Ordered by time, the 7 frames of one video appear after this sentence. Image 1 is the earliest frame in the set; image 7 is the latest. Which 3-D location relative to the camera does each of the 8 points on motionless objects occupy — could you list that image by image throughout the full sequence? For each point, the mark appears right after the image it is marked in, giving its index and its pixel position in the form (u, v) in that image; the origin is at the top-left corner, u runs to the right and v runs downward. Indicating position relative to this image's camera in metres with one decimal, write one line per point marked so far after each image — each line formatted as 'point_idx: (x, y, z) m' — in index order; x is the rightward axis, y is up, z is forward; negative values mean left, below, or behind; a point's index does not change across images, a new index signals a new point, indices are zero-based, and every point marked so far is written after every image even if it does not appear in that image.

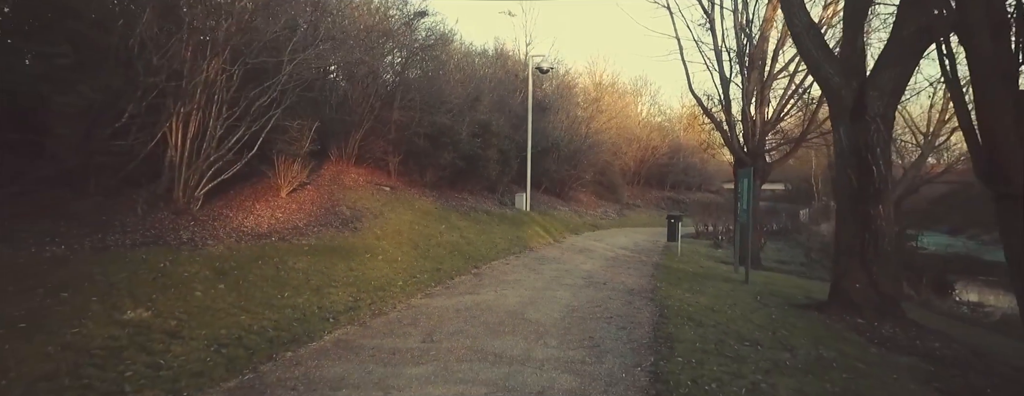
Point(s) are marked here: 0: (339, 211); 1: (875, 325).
0: (-4.6, -0.3, +13.5) m
1: (+5.9, -2.0, +8.3) m
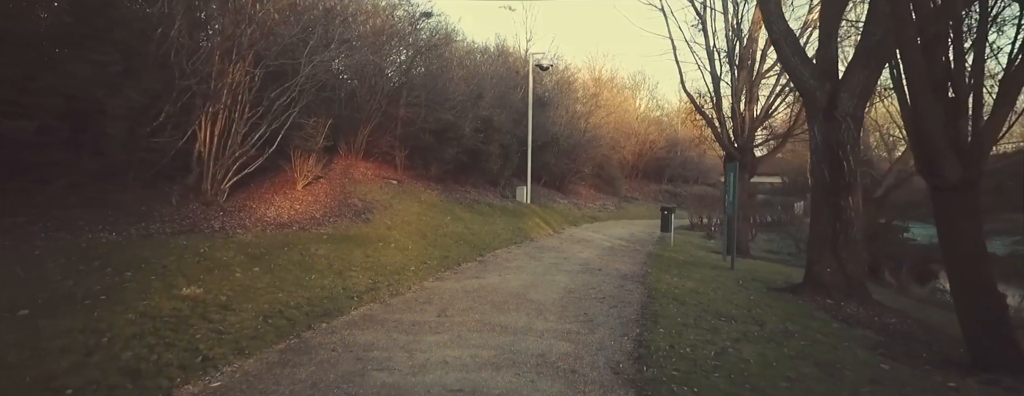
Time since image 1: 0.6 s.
0: (-4.5, -0.1, +14.4) m
1: (+5.9, -1.9, +9.2) m
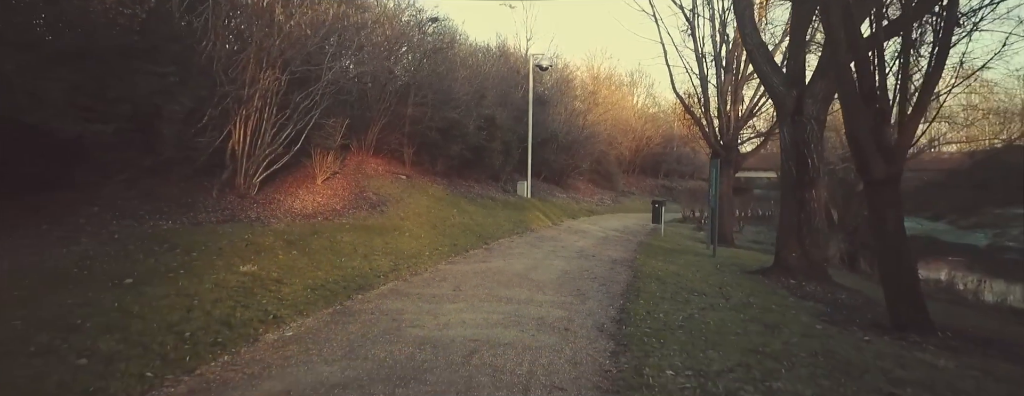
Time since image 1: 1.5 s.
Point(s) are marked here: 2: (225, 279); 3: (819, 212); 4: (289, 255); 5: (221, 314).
0: (-4.5, 0.0, +15.7) m
1: (+6.0, -1.8, +10.5) m
2: (-4.2, -1.2, +7.4) m
3: (+6.8, -0.3, +11.3) m
4: (-4.1, -1.0, +9.5) m
5: (-3.5, -1.4, +6.0) m
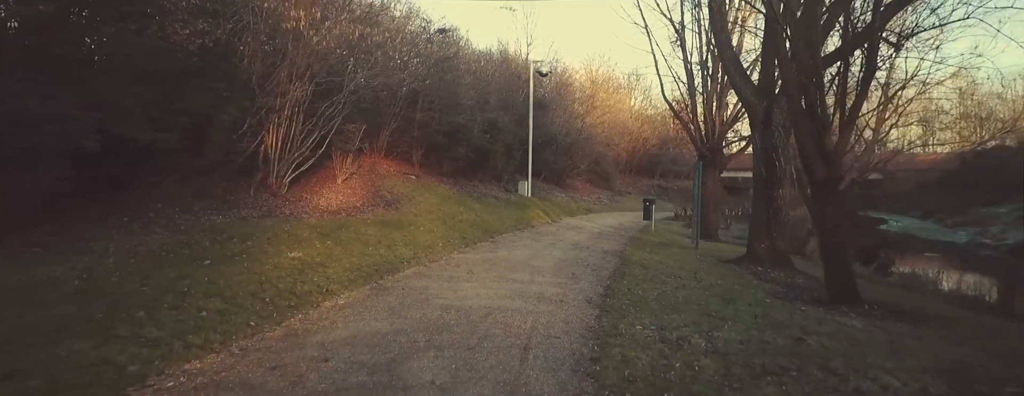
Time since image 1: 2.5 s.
0: (-4.4, +0.1, +17.3) m
1: (+6.1, -1.7, +12.1) m
2: (-4.1, -1.1, +9.0) m
3: (+6.9, -0.3, +12.8) m
4: (-4.0, -1.0, +11.0) m
5: (-3.4, -1.3, +7.6) m
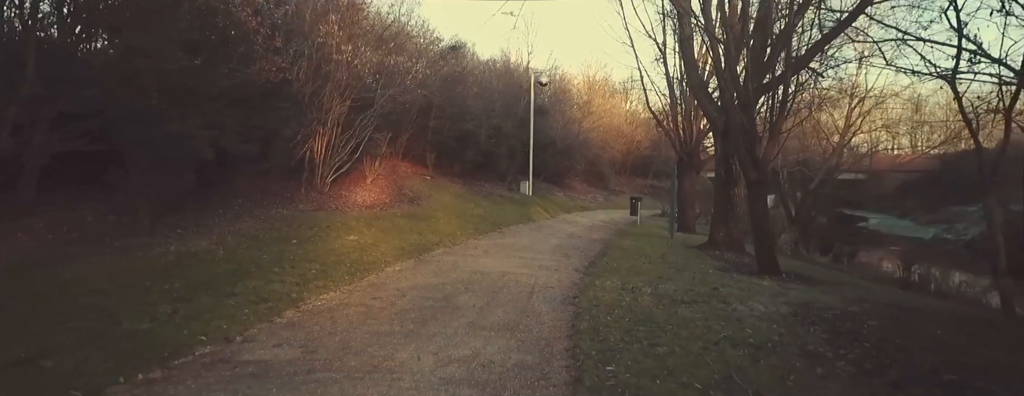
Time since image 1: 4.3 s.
0: (-4.2, +0.2, +20.1) m
1: (+6.2, -1.6, +15.0) m
2: (-3.9, -1.0, +11.9) m
3: (+7.0, -0.2, +15.7) m
4: (-3.9, -0.9, +13.9) m
5: (-3.2, -1.2, +10.5) m
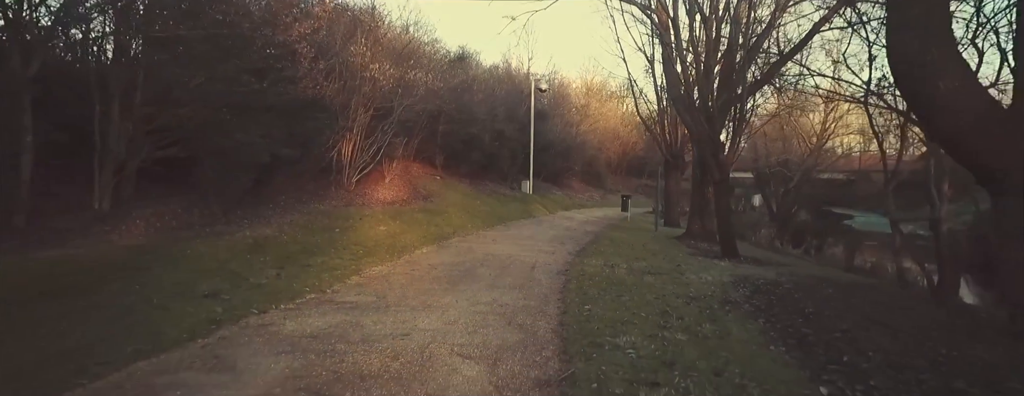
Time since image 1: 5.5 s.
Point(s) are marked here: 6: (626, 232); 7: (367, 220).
0: (-4.1, +0.3, +22.5) m
1: (+6.4, -1.5, +17.3) m
2: (-3.8, -0.9, +14.3) m
3: (+7.1, -0.1, +18.1) m
4: (-3.8, -0.8, +16.3) m
5: (-3.1, -1.1, +12.9) m
6: (+4.3, -1.3, +19.1) m
7: (-4.4, -0.7, +15.7) m
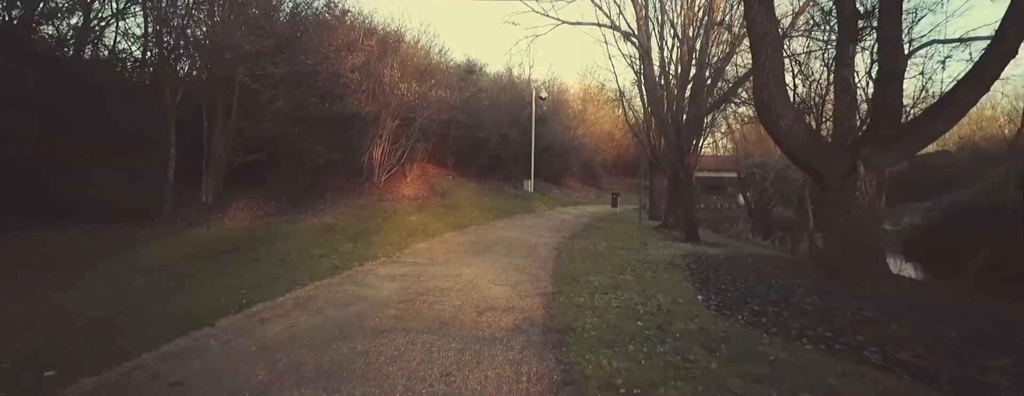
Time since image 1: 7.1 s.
0: (-3.9, +0.4, +25.9) m
1: (+6.6, -1.4, +20.8) m
2: (-3.6, -0.8, +17.7) m
3: (+7.4, 0.0, +21.5) m
4: (-3.5, -0.7, +19.7) m
5: (-2.9, -1.0, +16.3) m
6: (+4.5, -1.2, +22.5) m
7: (-4.2, -0.6, +19.1) m
